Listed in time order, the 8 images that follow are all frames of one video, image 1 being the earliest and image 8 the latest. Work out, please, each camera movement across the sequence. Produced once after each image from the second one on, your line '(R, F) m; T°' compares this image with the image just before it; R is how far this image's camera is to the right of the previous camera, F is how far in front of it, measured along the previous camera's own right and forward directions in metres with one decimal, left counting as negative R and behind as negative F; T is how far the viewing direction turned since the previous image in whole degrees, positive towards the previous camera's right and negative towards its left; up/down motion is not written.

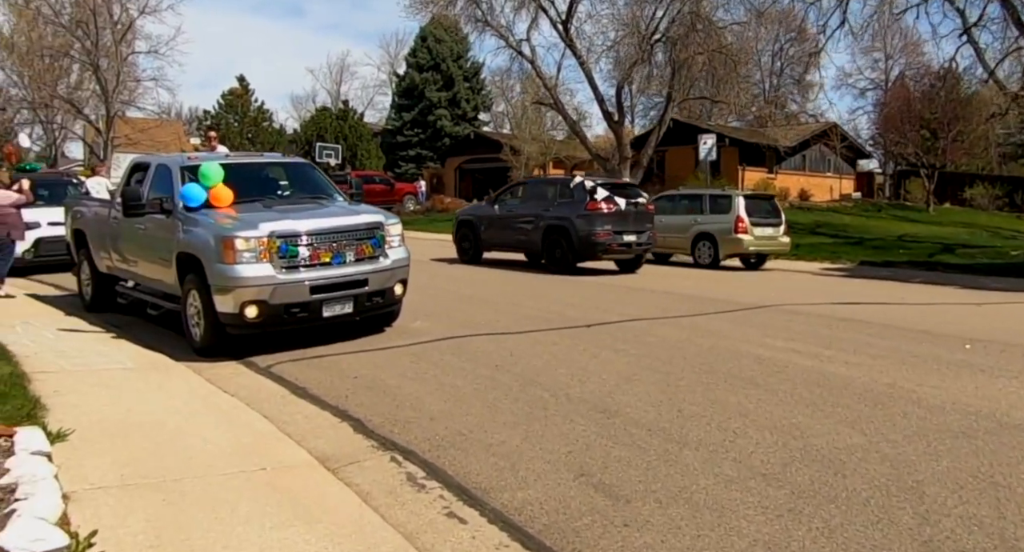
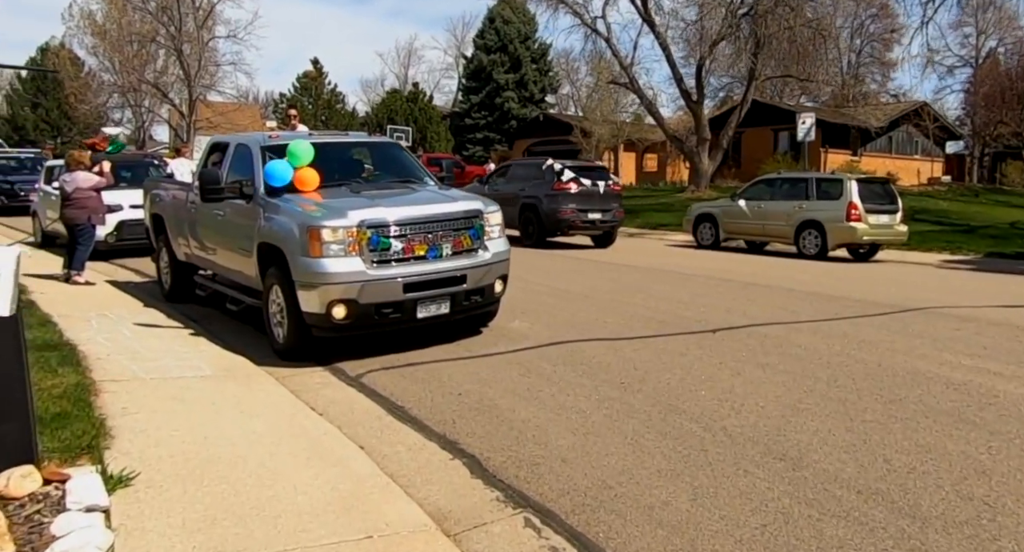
(-0.4, +1.0) m; -4°
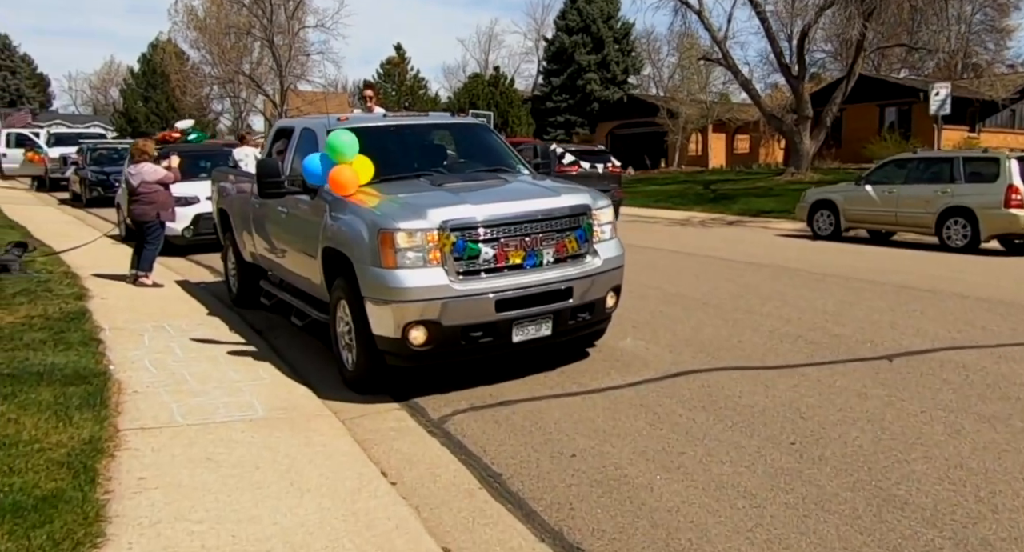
(-0.2, +1.4) m; -5°
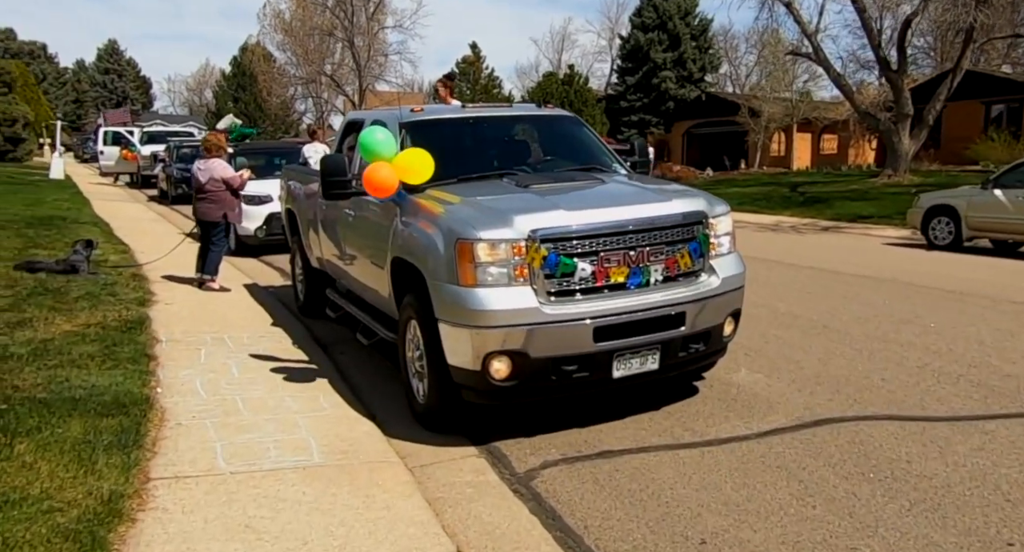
(-0.2, +0.9) m; -5°
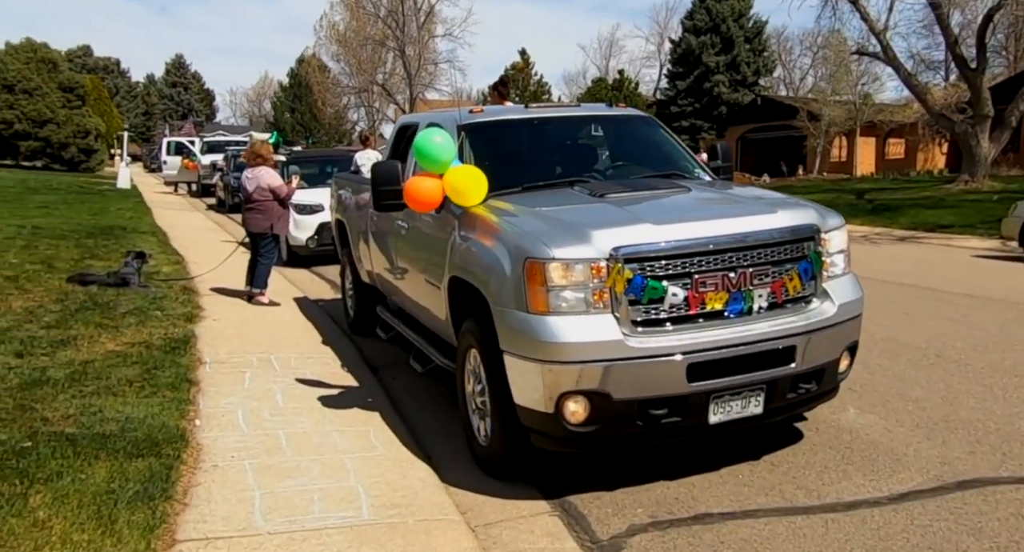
(-0.1, +0.6) m; -3°
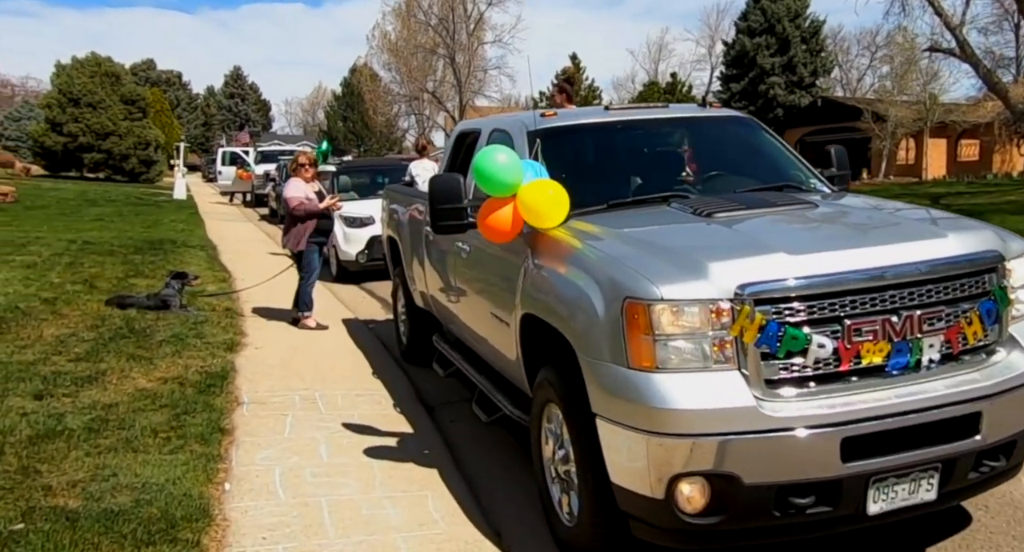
(-0.2, +0.9) m; -3°
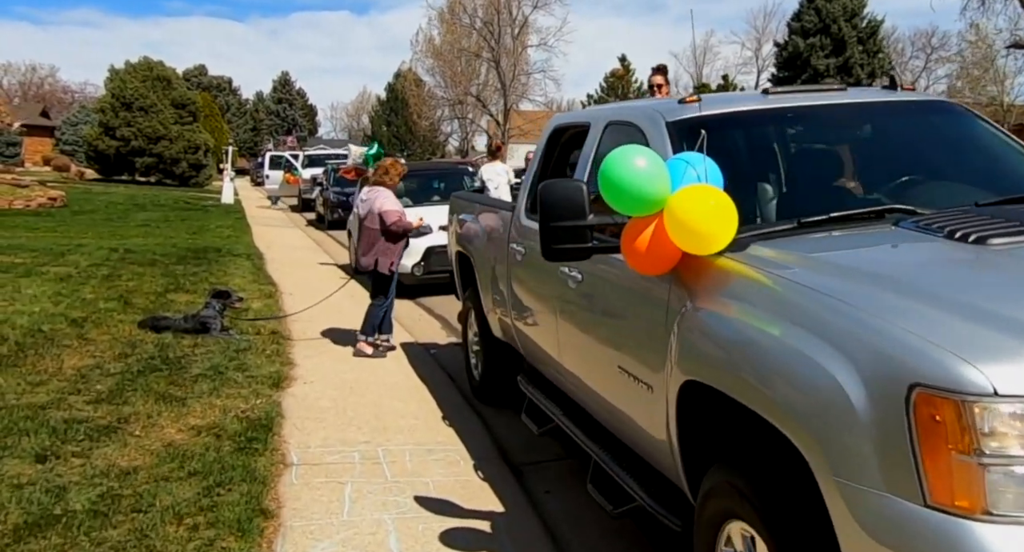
(-0.4, +1.3) m; -3°
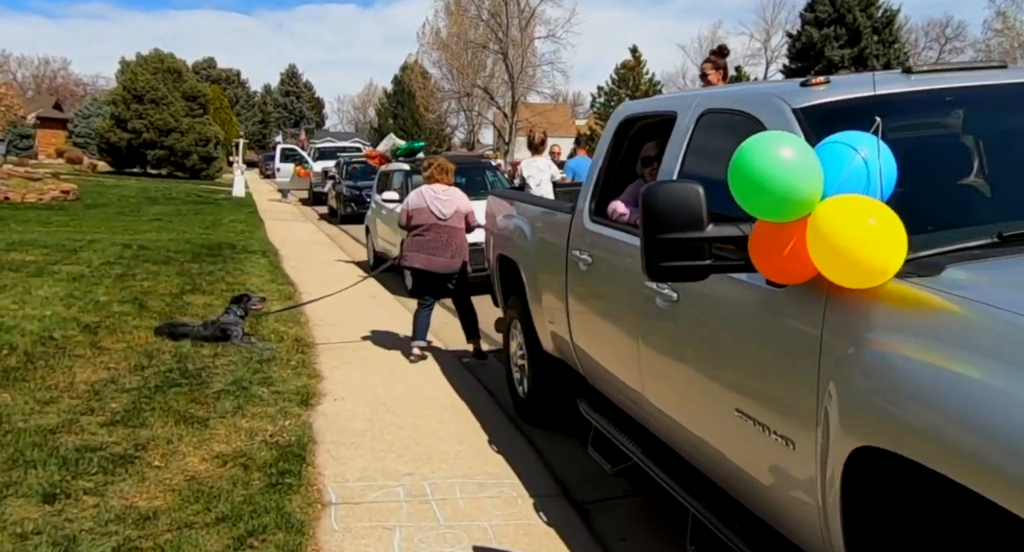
(-0.3, +0.7) m; -1°
